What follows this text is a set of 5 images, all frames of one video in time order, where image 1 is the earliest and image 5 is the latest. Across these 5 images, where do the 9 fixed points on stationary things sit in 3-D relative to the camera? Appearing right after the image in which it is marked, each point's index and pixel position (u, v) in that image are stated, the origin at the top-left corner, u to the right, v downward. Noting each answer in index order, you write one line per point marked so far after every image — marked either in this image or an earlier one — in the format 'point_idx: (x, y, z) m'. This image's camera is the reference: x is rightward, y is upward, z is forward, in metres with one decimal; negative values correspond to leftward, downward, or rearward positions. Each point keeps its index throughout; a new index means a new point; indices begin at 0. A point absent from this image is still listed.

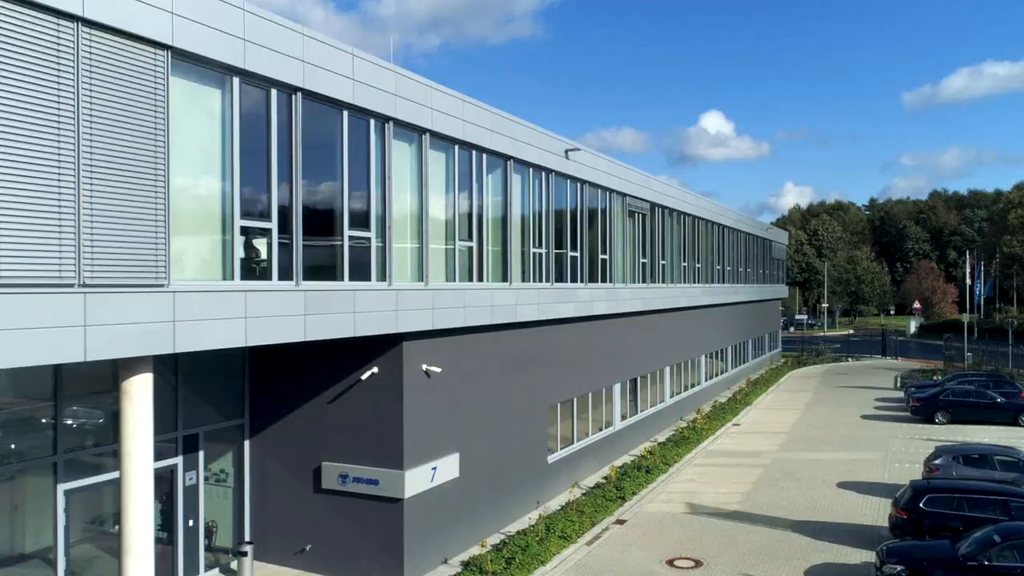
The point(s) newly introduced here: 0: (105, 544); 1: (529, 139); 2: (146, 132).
0: (-5.6, -3.5, +10.6) m
1: (+0.3, +2.8, +15.1) m
2: (-3.4, +1.5, +7.5) m
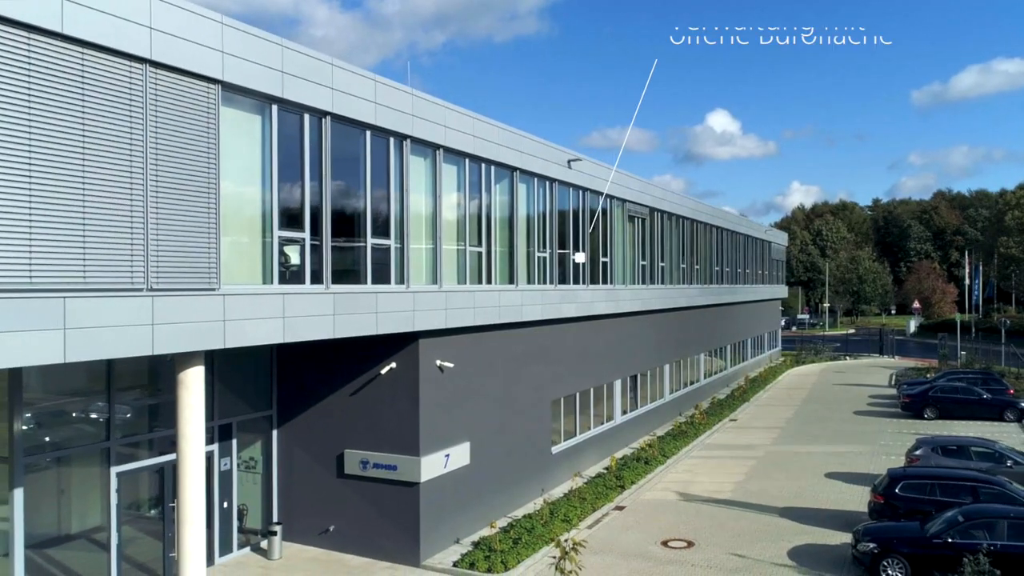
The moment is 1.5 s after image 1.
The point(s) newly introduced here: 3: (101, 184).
0: (-5.5, -3.6, +11.7) m
1: (+0.4, +2.8, +16.1) m
2: (-3.3, +1.4, +8.5) m
3: (-3.9, +1.0, +7.5) m
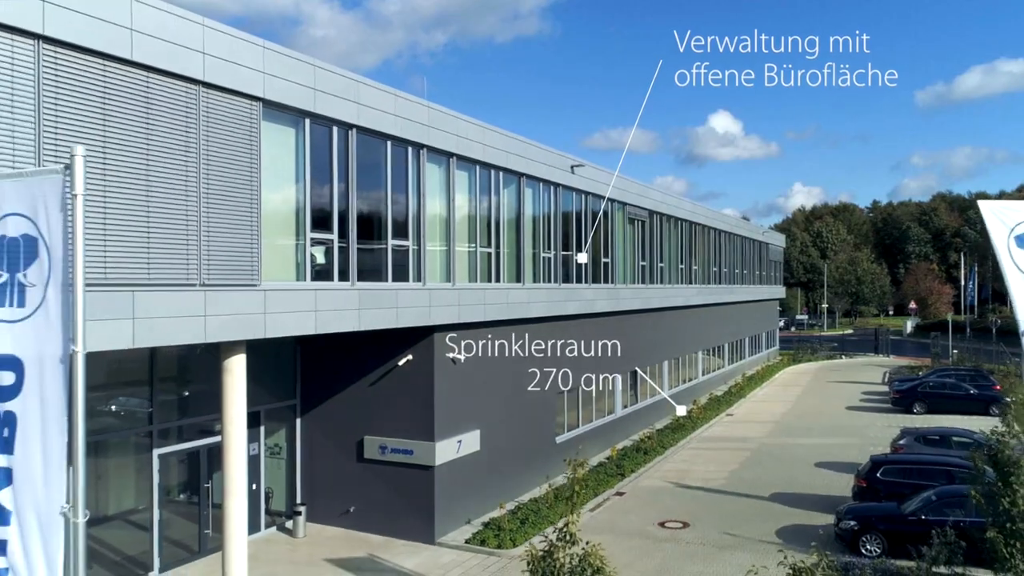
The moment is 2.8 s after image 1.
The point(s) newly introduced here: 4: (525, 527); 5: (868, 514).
0: (-5.4, -3.5, +12.7) m
1: (+0.6, +2.8, +17.1) m
2: (-3.2, +1.5, +9.5) m
3: (-3.7, +1.0, +8.5) m
4: (+0.2, -4.2, +13.8) m
5: (+5.6, -3.5, +12.4) m
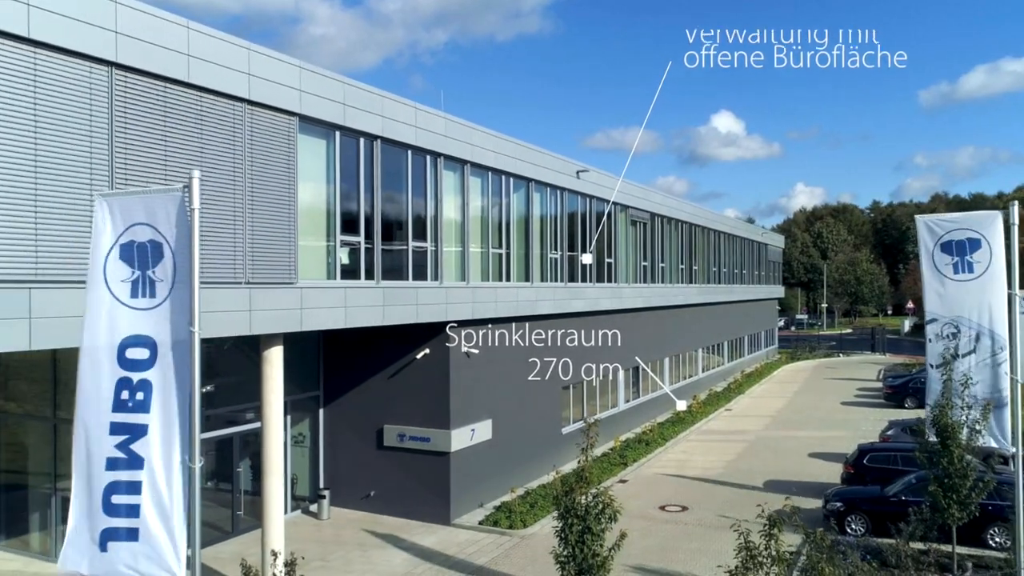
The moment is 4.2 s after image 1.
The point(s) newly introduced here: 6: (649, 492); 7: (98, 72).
0: (-5.2, -3.5, +13.6) m
1: (+0.8, +2.8, +18.1) m
2: (-3.0, +1.5, +10.5) m
3: (-3.6, +1.1, +9.5) m
4: (+0.4, -4.1, +14.8) m
5: (+5.8, -3.5, +13.4) m
6: (+2.8, -4.2, +16.5) m
7: (-4.3, +2.2, +8.2) m
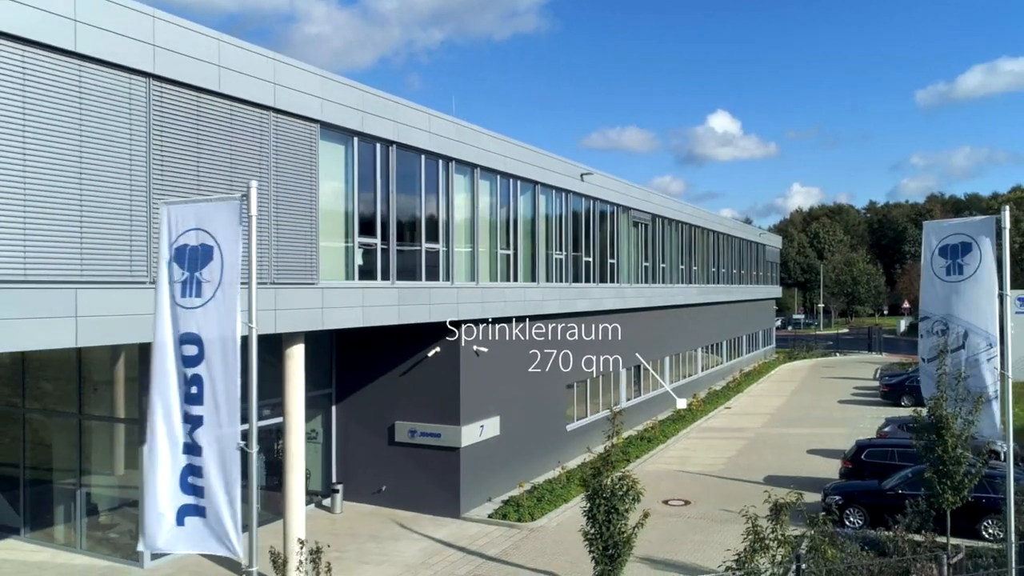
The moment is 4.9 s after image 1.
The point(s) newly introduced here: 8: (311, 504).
0: (-5.0, -3.5, +14.0) m
1: (+0.9, +2.8, +18.5) m
2: (-2.9, +1.5, +10.9) m
3: (-3.4, +1.1, +9.9) m
4: (+0.6, -4.1, +15.2) m
5: (+5.9, -3.5, +13.9) m
6: (+3.0, -4.3, +17.0) m
7: (-4.1, +2.2, +8.6) m
8: (-3.9, -4.2, +15.5) m
